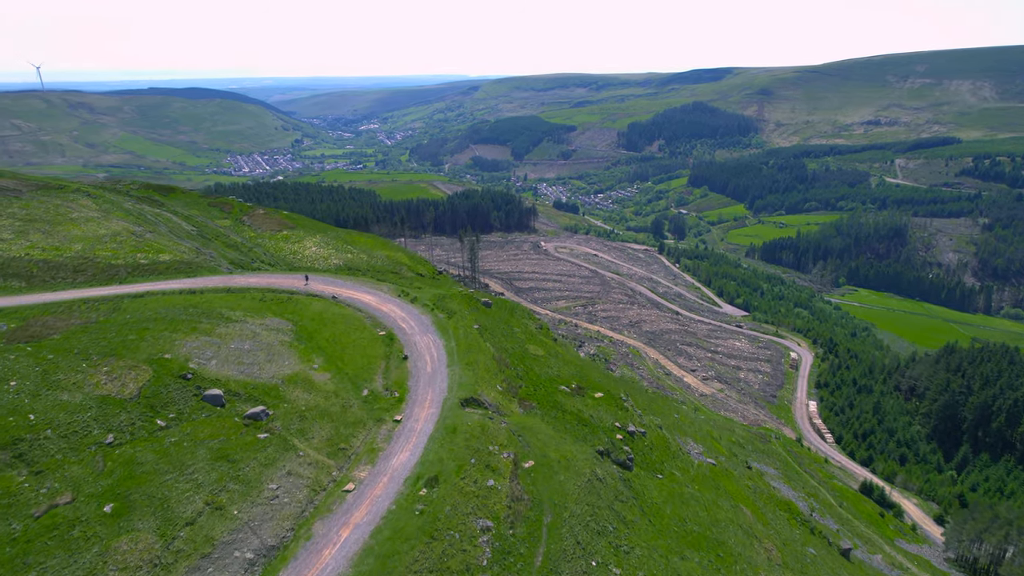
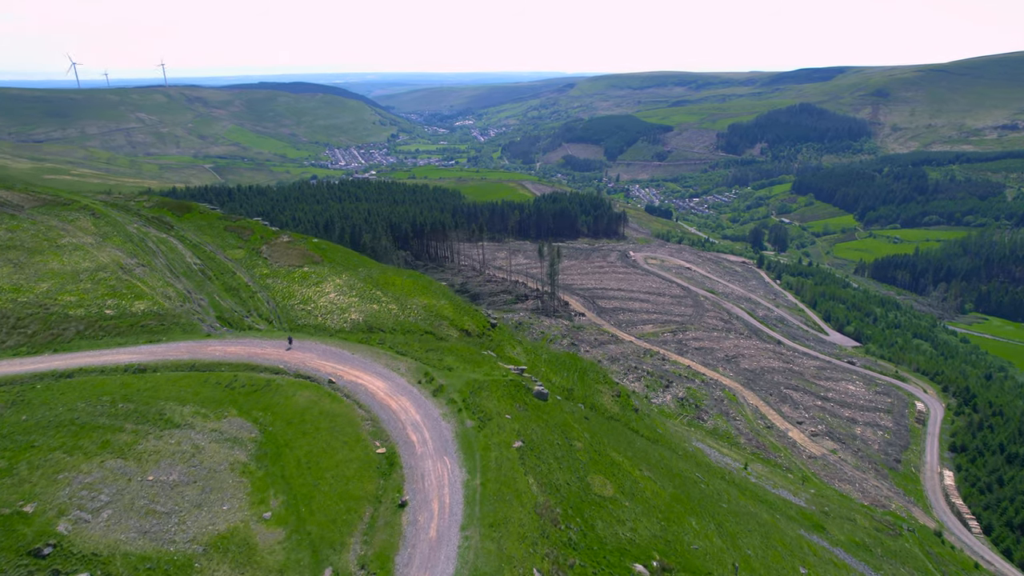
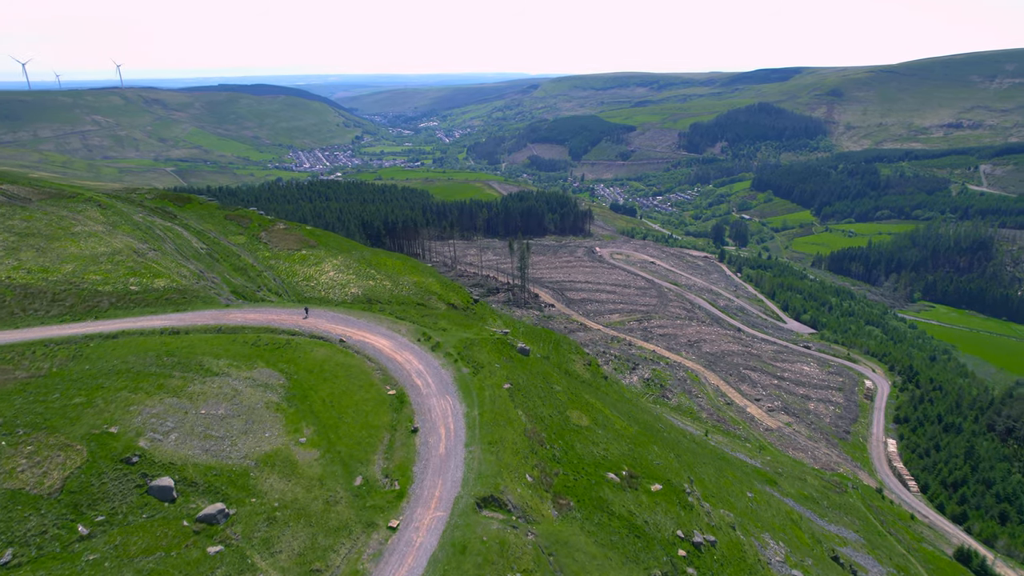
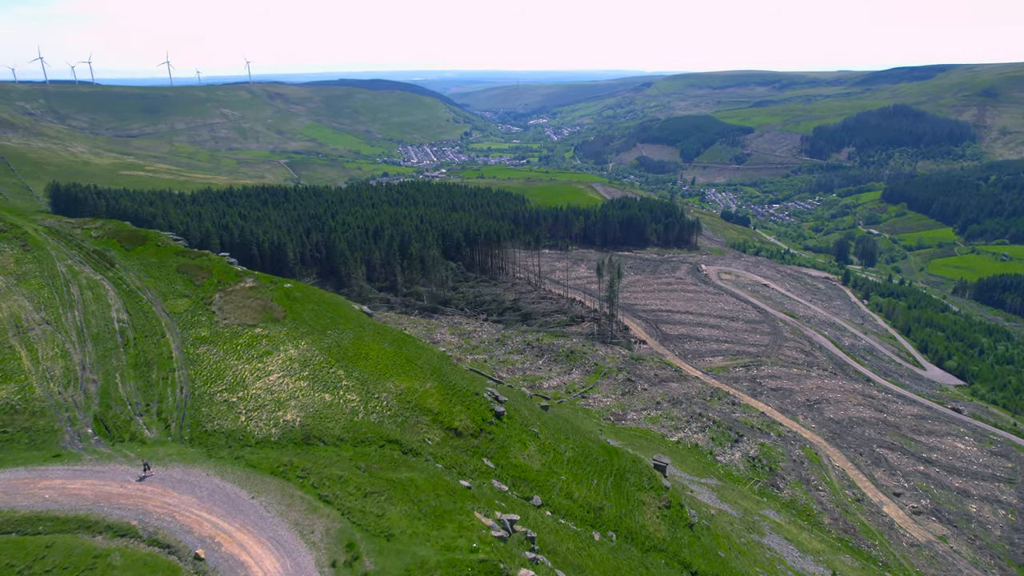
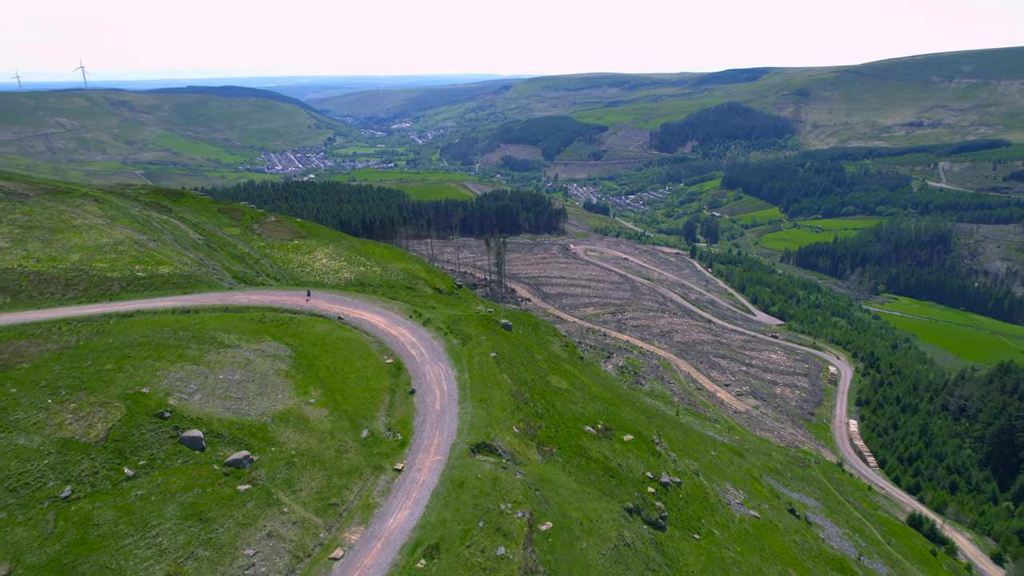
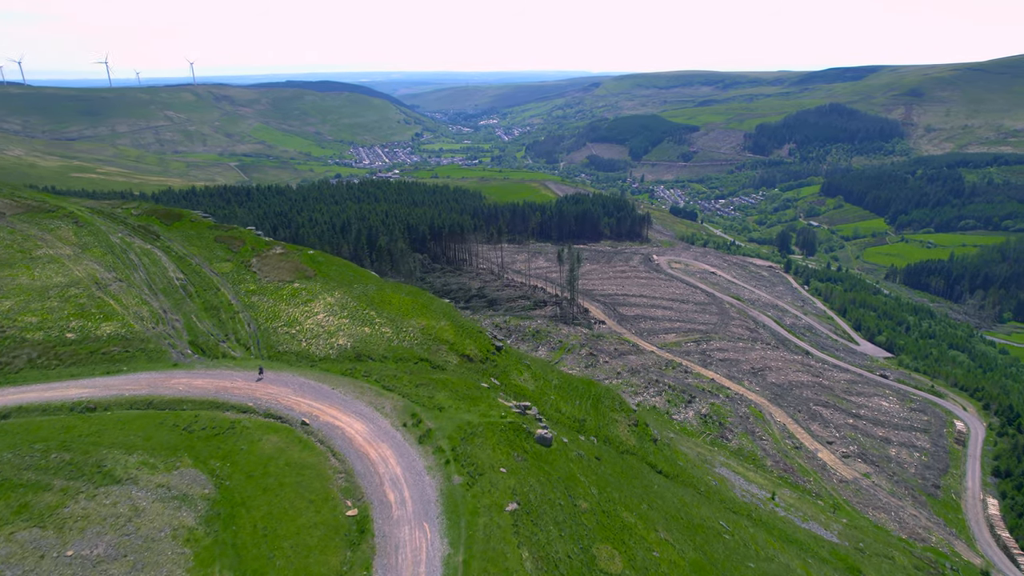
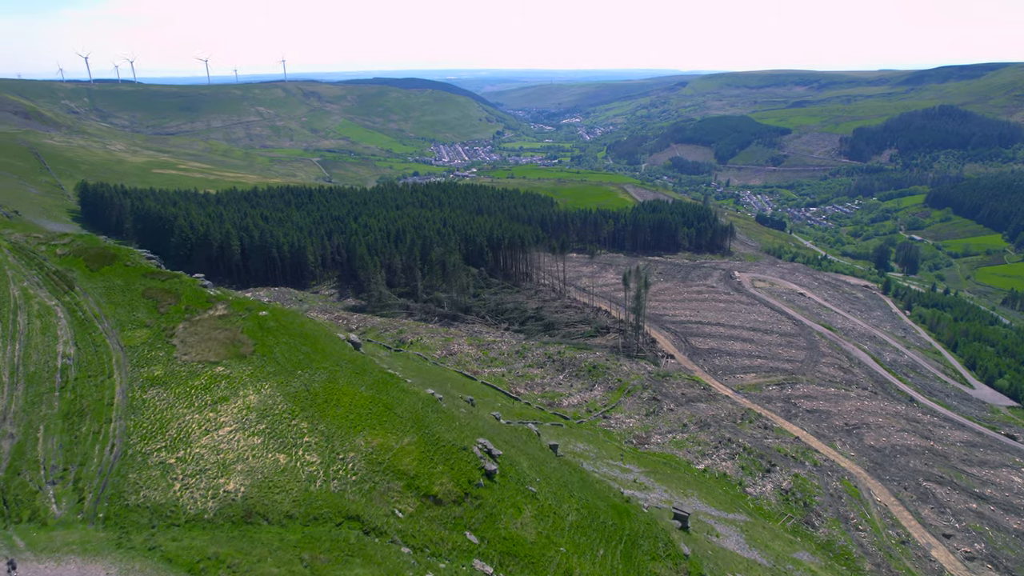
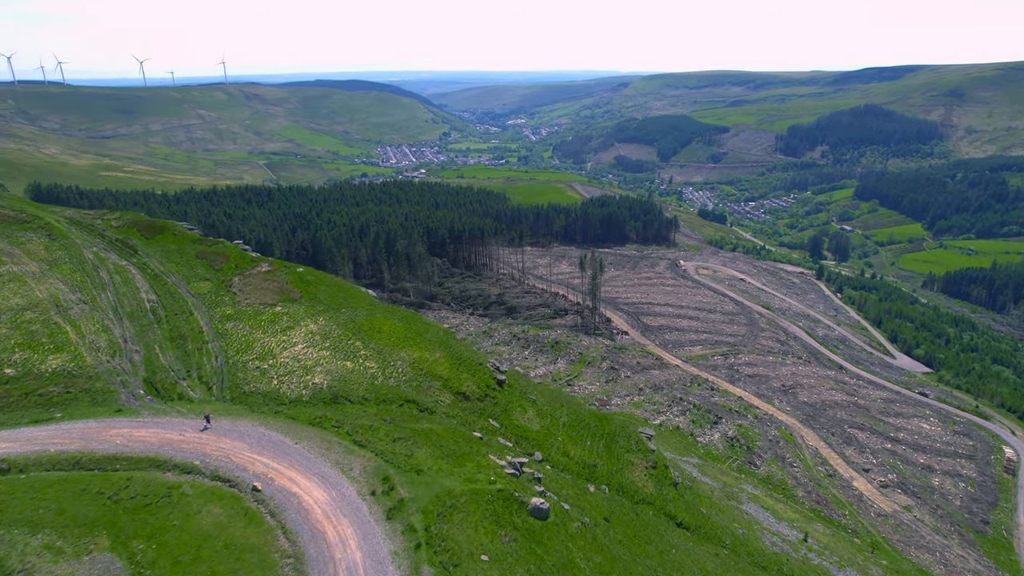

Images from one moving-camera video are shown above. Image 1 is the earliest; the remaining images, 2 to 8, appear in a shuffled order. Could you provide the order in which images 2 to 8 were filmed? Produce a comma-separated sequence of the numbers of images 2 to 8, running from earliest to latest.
5, 3, 2, 6, 8, 4, 7
